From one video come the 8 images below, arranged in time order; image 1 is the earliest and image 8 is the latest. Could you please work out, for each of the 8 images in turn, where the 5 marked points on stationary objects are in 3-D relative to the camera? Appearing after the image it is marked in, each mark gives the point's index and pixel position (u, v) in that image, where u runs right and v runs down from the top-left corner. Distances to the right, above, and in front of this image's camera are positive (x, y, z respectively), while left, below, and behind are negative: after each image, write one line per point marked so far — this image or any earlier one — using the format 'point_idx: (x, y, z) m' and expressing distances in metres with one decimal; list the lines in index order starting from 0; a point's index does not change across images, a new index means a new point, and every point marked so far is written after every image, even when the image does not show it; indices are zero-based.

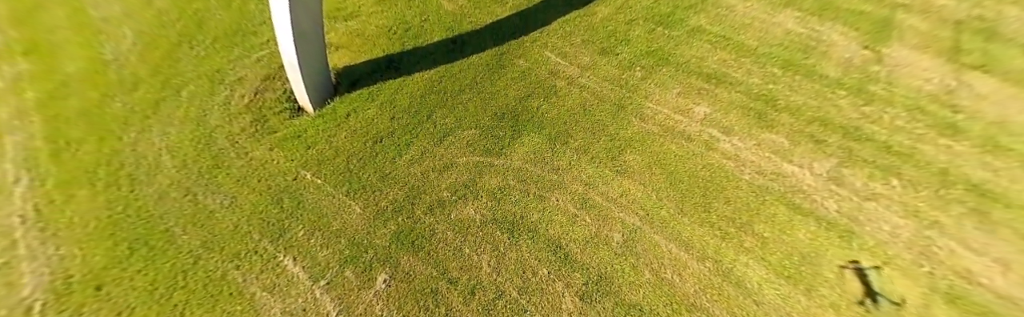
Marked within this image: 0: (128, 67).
0: (-7.6, +1.8, +5.6) m
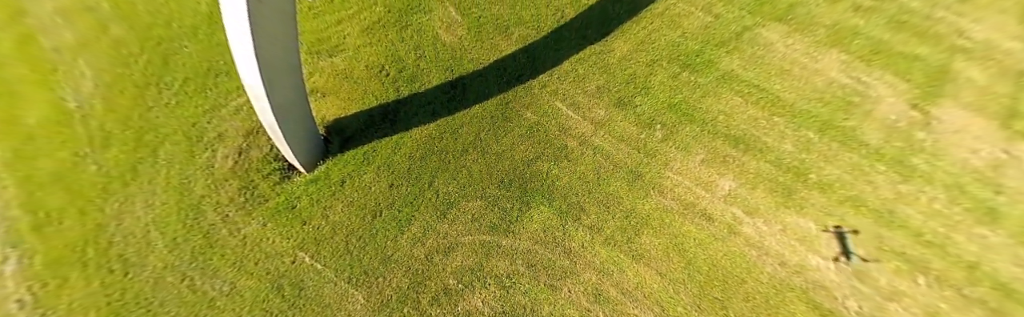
0: (-7.5, +0.7, +5.1) m
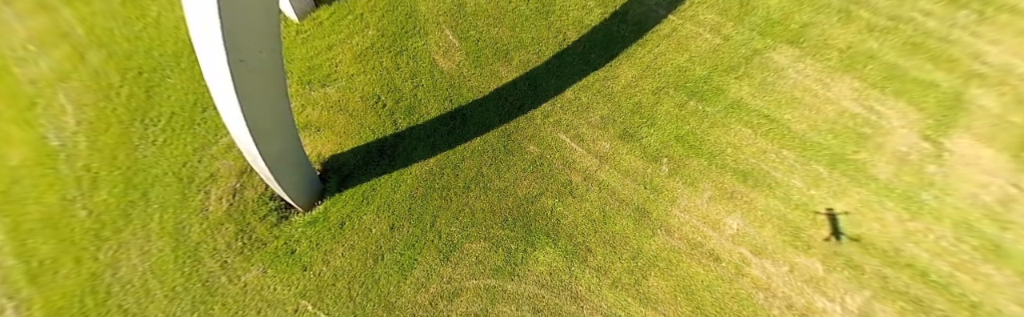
0: (-7.5, 0.0, +4.9) m
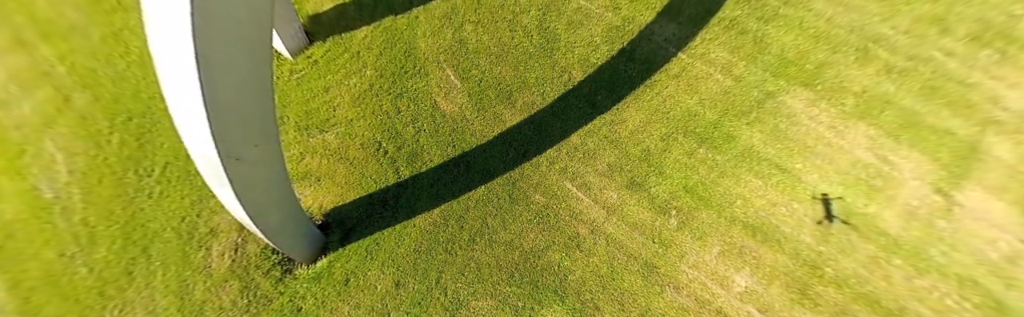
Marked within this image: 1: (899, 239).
0: (-7.4, -0.9, +4.8) m
1: (+5.7, -1.2, +4.2) m
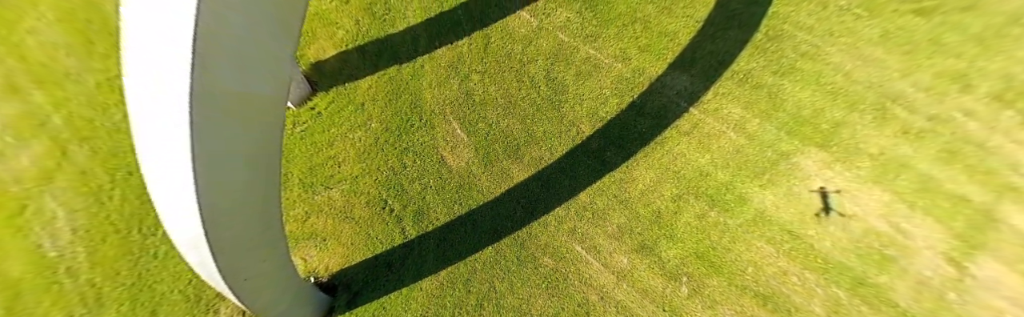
0: (-7.3, -1.9, +4.7) m
1: (+5.8, -2.2, +4.1) m
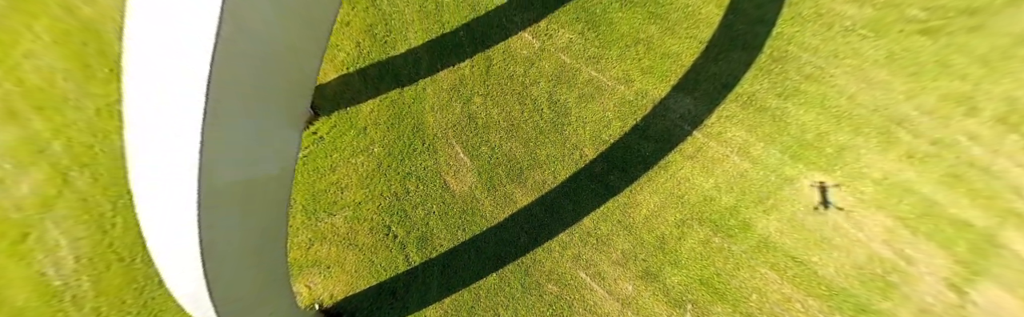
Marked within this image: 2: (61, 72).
0: (-7.2, -2.4, +4.8) m
1: (+5.9, -2.6, +4.2) m
2: (-9.0, +1.7, +5.6) m
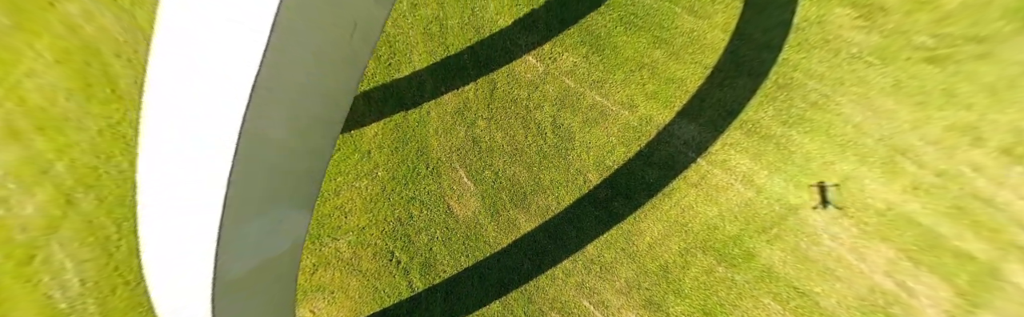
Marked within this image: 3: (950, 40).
0: (-7.1, -2.8, +4.8) m
1: (+6.0, -3.1, +4.2) m
2: (-8.9, +1.3, +5.6) m
3: (+7.5, +2.0, +4.8) m
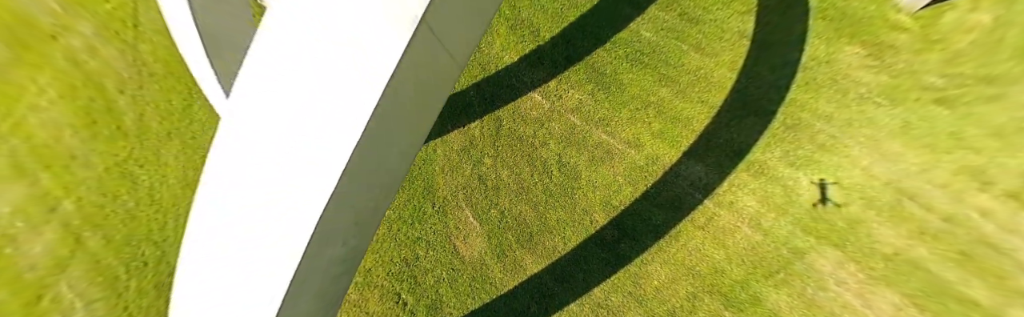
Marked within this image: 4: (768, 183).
0: (-7.0, -3.5, +4.8) m
1: (+6.1, -3.8, +4.2) m
2: (-8.8, +0.6, +5.6) m
3: (+7.6, +1.3, +4.8) m
4: (+4.4, -0.4, +4.8) m
